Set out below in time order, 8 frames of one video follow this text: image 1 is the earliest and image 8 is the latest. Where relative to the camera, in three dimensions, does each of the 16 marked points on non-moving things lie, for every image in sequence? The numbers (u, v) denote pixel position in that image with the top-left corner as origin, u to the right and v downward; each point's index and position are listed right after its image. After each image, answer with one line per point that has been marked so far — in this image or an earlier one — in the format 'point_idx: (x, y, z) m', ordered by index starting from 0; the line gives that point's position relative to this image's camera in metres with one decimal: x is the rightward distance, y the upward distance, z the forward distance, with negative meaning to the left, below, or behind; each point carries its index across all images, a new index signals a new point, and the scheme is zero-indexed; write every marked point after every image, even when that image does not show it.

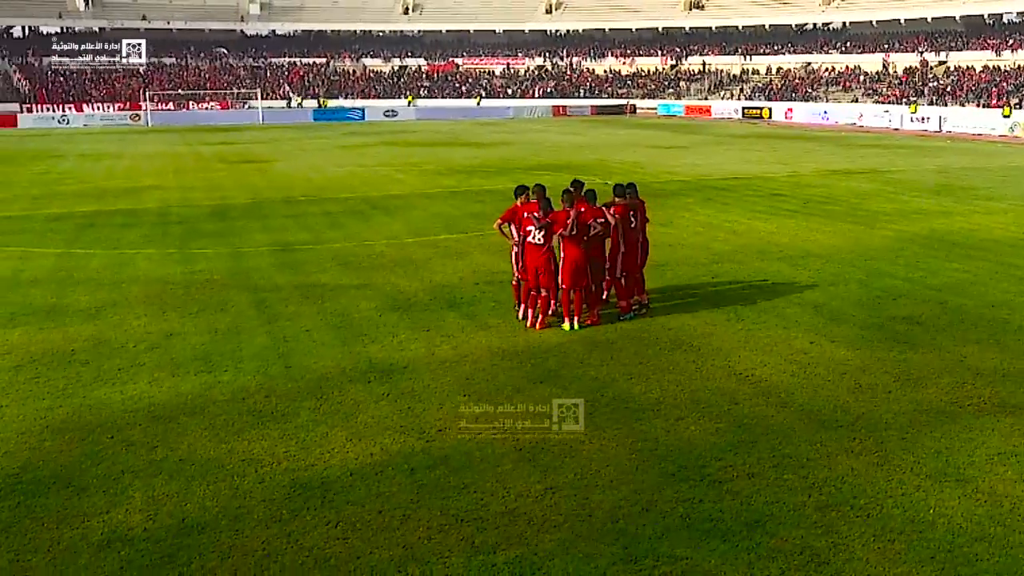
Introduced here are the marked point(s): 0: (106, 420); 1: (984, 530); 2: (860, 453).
0: (-3.8, -1.2, +10.0) m
1: (+2.9, -1.5, +6.7) m
2: (+2.6, -1.2, +8.0) m
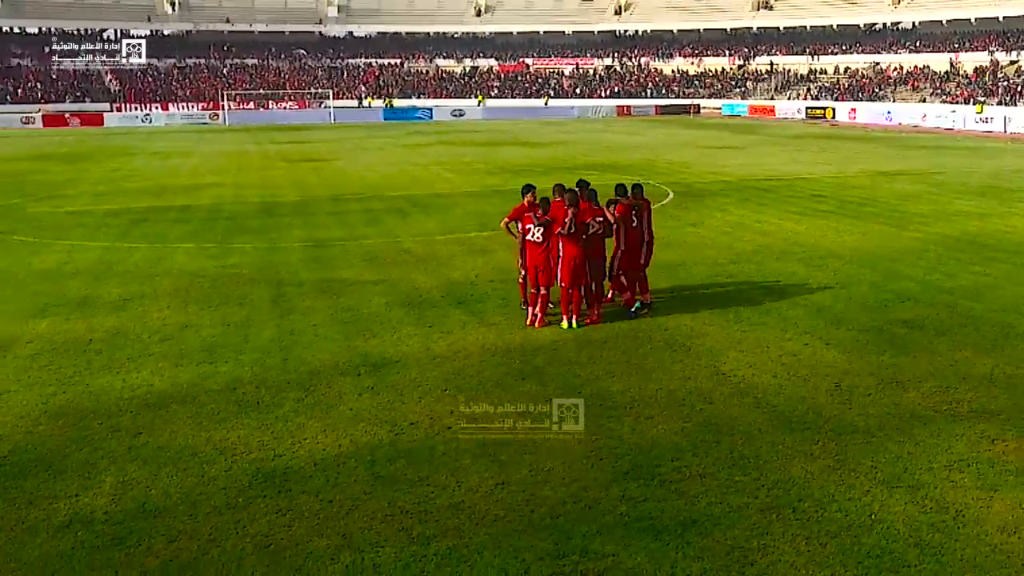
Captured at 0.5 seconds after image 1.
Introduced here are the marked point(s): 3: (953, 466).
0: (-4.0, -1.1, +10.4) m
1: (+2.5, -1.5, +6.5) m
2: (+2.2, -1.2, +7.9) m
3: (+3.0, -1.2, +7.5) m
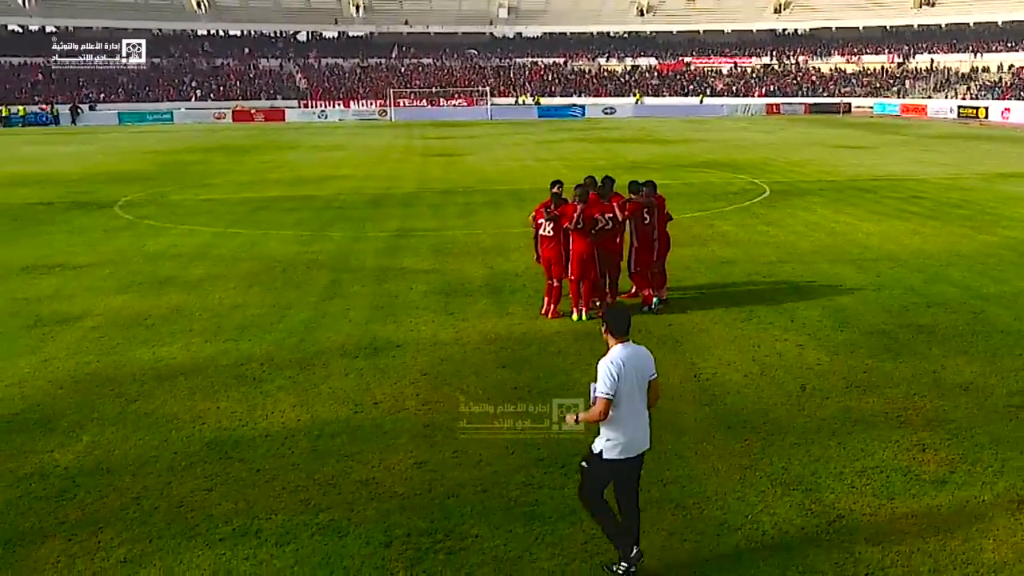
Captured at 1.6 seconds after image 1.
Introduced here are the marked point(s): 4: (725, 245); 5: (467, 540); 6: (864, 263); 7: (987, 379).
0: (-4.1, -0.9, +11.2) m
1: (+1.6, -1.5, +6.3) m
2: (+1.6, -1.2, +7.6) m
3: (+2.3, -1.2, +7.1) m
4: (+3.1, +0.6, +15.6) m
5: (-0.3, -1.6, +6.7) m
6: (+4.4, +0.3, +13.5) m
7: (+3.9, -0.7, +8.8) m
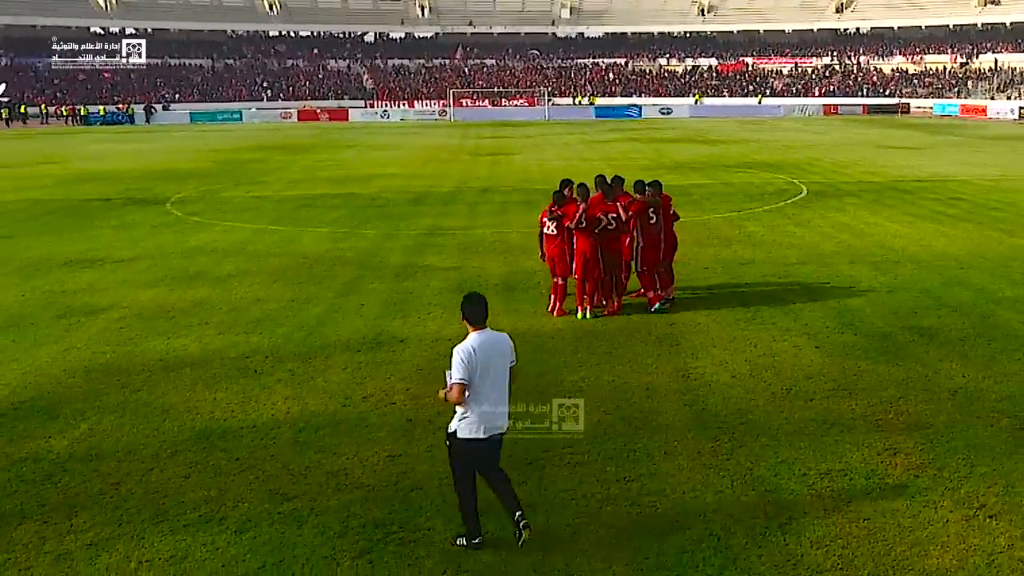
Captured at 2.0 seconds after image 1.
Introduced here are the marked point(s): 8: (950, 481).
0: (-4.1, -0.8, +11.5) m
1: (+1.2, -1.5, +6.2) m
2: (+1.3, -1.2, +7.6) m
3: (+2.0, -1.2, +7.0) m
4: (+3.4, +0.6, +15.4) m
5: (-0.6, -1.5, +6.7) m
6: (+4.6, +0.3, +13.3) m
7: (+3.7, -0.8, +8.6) m
8: (+2.7, -1.2, +6.8) m
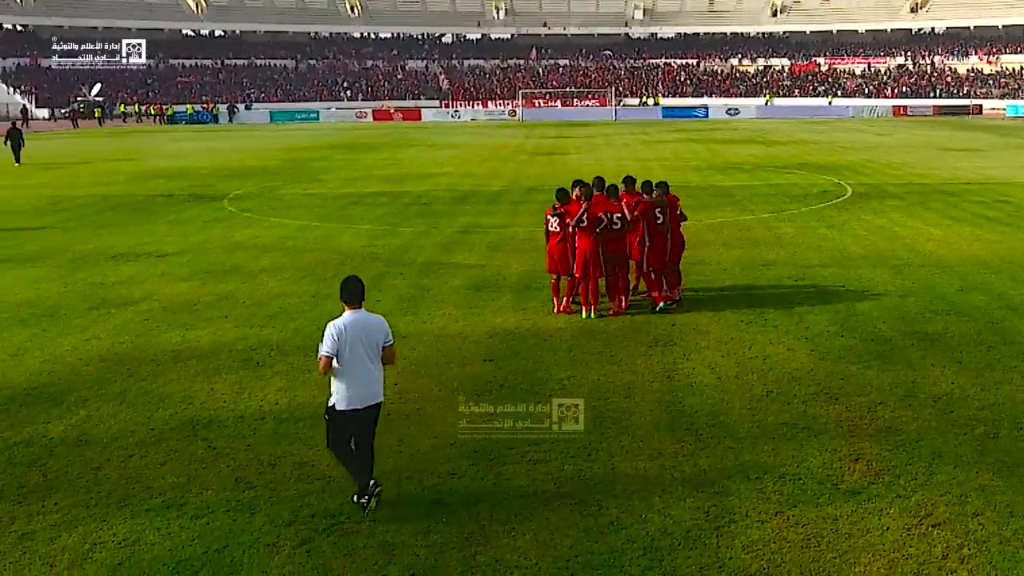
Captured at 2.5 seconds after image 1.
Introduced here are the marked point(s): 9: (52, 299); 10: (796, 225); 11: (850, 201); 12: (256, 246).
0: (-4.0, -0.7, +11.8) m
1: (+0.8, -1.4, +6.1) m
2: (+1.0, -1.2, +7.5) m
3: (+1.7, -1.2, +6.9) m
4: (+3.7, +0.6, +15.2) m
5: (-0.9, -1.5, +6.8) m
6: (+4.7, +0.2, +12.9) m
7: (+3.5, -0.8, +8.3) m
8: (+2.4, -1.2, +6.6) m
9: (-6.6, -0.2, +15.6) m
10: (+4.4, +1.0, +16.8) m
11: (+5.9, +1.5, +18.8) m
12: (-4.6, +0.8, +19.4) m
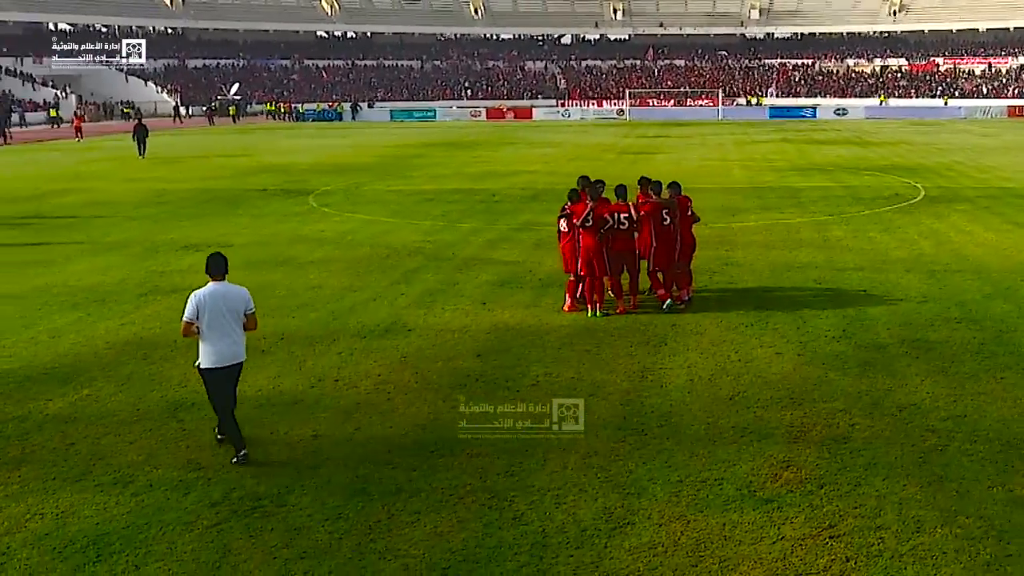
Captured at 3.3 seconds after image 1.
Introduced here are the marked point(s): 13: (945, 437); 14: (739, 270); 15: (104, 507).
0: (-4.0, -0.6, +12.2) m
1: (+0.2, -1.4, +6.1) m
2: (+0.6, -1.1, +7.4) m
3: (+1.2, -1.2, +6.7) m
4: (+4.2, +0.5, +14.7) m
5: (-1.5, -1.4, +6.9) m
6: (+4.9, +0.1, +12.3) m
7: (+3.1, -0.8, +7.9) m
8: (+1.8, -1.2, +6.3) m
9: (-6.1, 0.0, +16.3) m
10: (+5.1, +0.9, +16.2) m
11: (+6.8, +1.4, +18.0) m
12: (-3.6, +0.9, +19.8) m
13: (+2.9, -1.0, +7.1) m
14: (+2.8, +0.2, +13.5) m
15: (-2.7, -1.5, +7.2) m
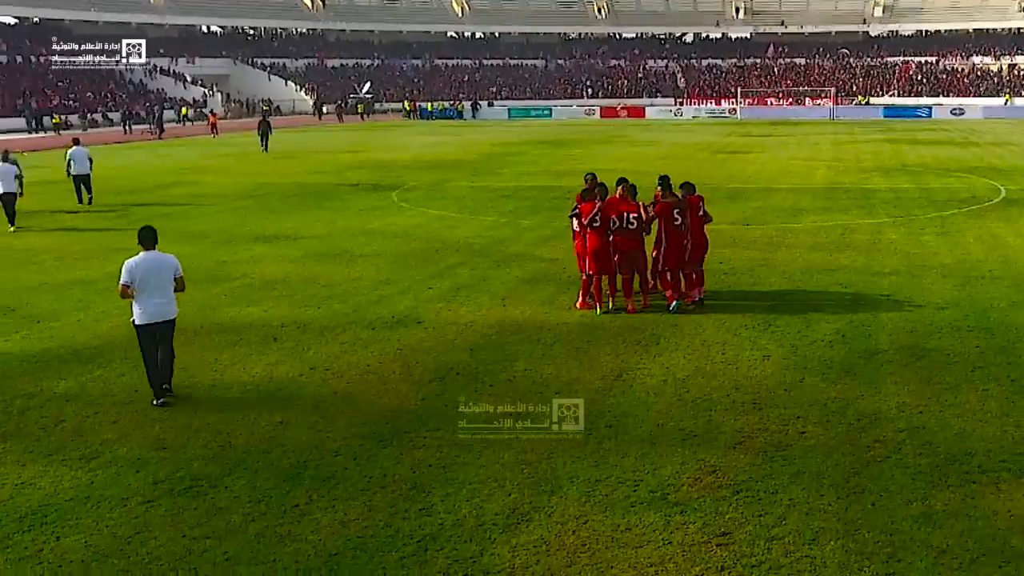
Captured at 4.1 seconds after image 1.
0: (-3.8, -0.4, +12.7) m
1: (-0.4, -1.4, +6.0) m
2: (+0.1, -1.1, +7.3) m
3: (+0.6, -1.2, +6.5) m
4: (+4.6, +0.5, +14.1) m
5: (-1.9, -1.3, +7.1) m
6: (+5.1, +0.1, +11.7) m
7: (+2.7, -0.8, +7.5) m
8: (+1.2, -1.2, +6.1) m
9: (-5.4, +0.2, +17.0) m
10: (+5.7, +0.8, +15.6) m
11: (+7.6, +1.3, +17.1) m
12: (-2.5, +1.0, +20.1) m
13: (+2.4, -1.0, +6.8) m
14: (+3.1, +0.2, +13.1) m
15: (-3.2, -1.3, +7.5) m
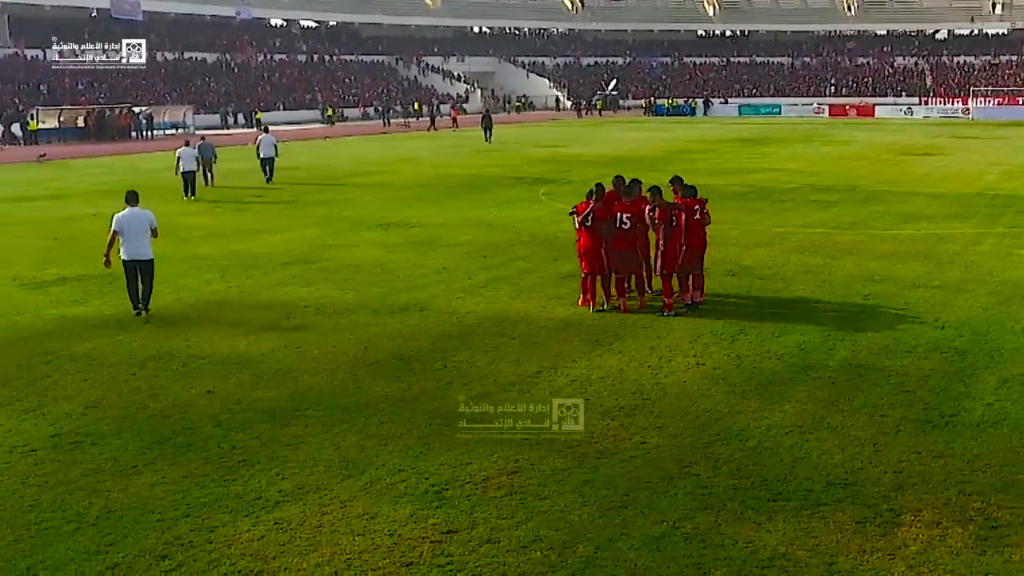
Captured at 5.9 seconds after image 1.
0: (-3.4, -0.2, +13.4) m
1: (-1.7, -1.2, +6.2) m
2: (-0.9, -1.0, +7.3) m
3: (-0.6, -1.1, +6.5) m
4: (+5.1, +0.3, +13.0) m
5: (-3.0, -1.1, +7.6) m
6: (+5.0, -0.1, +10.5) m
7: (+1.7, -0.9, +6.9) m
8: (-0.1, -1.2, +5.9) m
9: (-3.9, +0.6, +18.0) m
10: (+6.5, +0.6, +14.1) m
11: (+8.8, +0.9, +15.2) m
12: (-0.4, +1.2, +20.4) m
13: (+1.2, -1.0, +6.3) m
14: (+3.4, +0.1, +12.3) m
15: (-4.1, -1.1, +8.3) m
